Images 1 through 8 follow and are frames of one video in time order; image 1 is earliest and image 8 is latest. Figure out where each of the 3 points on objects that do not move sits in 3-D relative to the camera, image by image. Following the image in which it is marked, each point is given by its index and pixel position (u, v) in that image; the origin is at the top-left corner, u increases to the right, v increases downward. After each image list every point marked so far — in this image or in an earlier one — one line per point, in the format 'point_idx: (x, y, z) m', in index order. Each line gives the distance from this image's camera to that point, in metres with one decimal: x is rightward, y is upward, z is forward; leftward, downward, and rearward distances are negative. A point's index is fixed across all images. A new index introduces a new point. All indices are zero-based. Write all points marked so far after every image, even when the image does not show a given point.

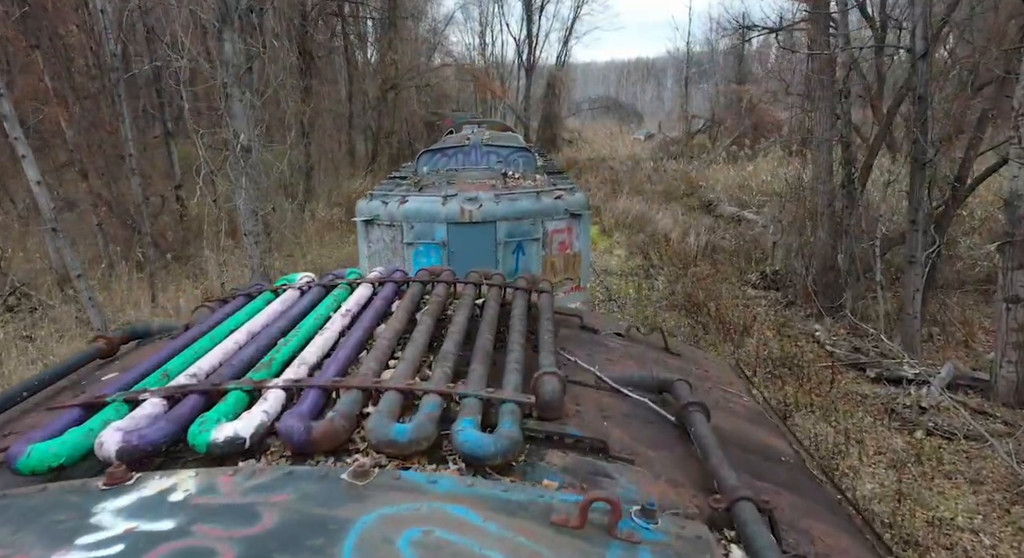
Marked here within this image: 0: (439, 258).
0: (-0.7, +0.2, +6.5) m
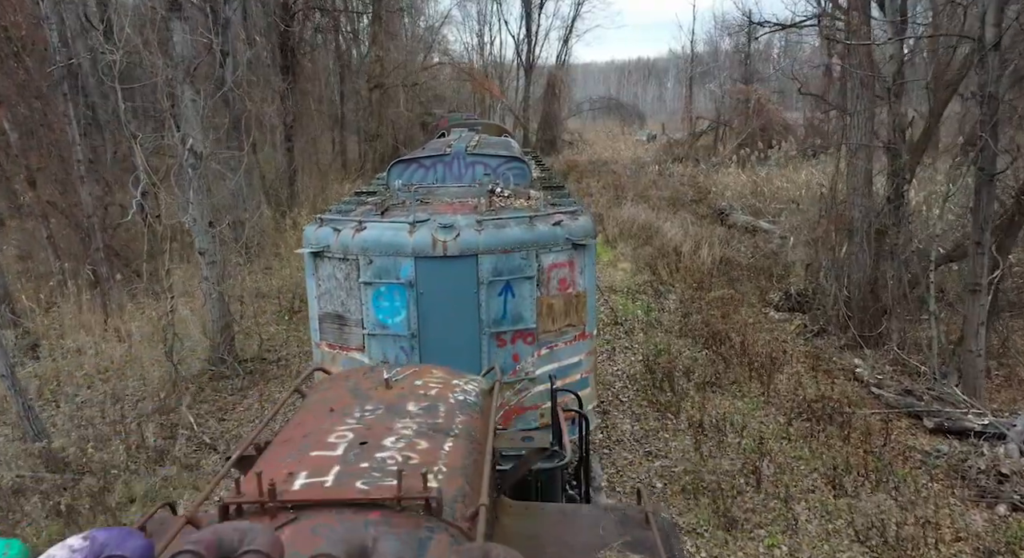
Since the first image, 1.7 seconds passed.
0: (-0.8, -0.2, +5.1) m
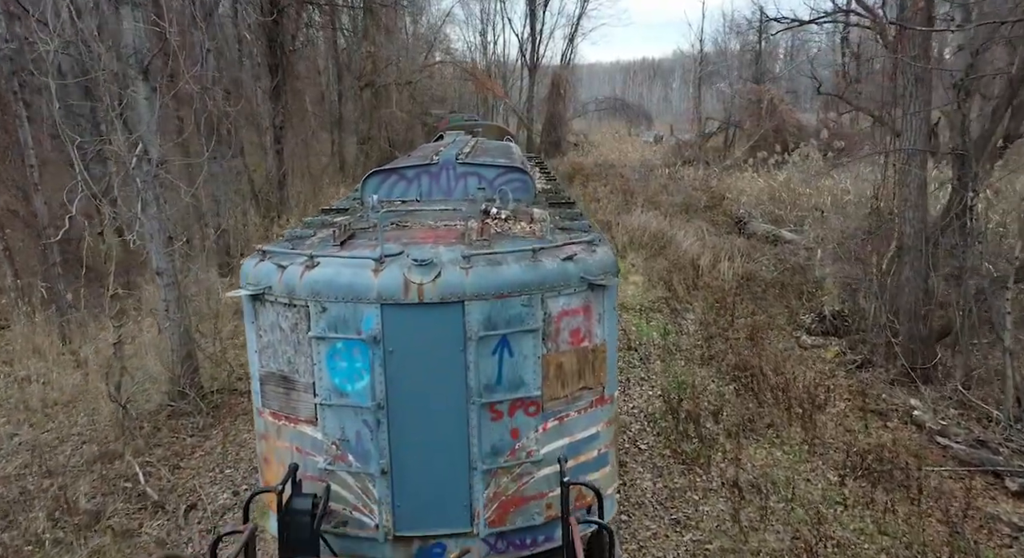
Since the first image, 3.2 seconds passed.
0: (-0.8, -0.5, +3.8) m
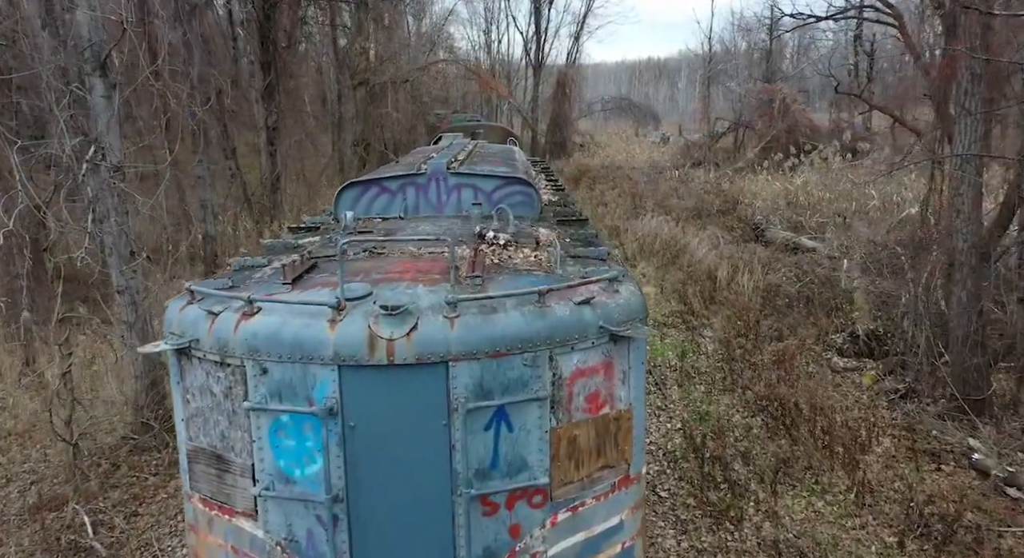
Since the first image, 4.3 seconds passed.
0: (-0.8, -0.7, +2.9) m
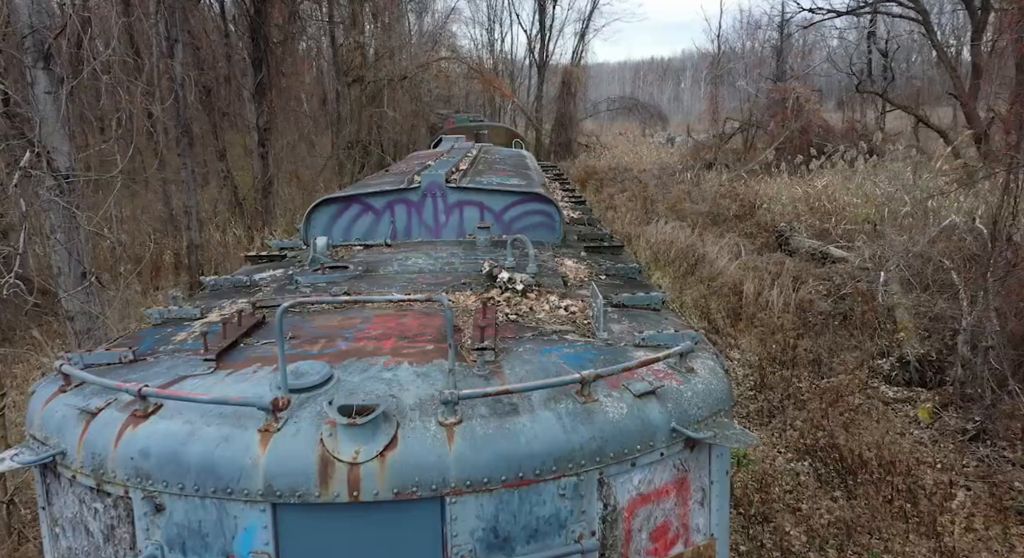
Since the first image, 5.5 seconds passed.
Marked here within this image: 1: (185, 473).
0: (-0.7, -0.9, +1.9) m
1: (-0.9, -0.5, +1.9) m
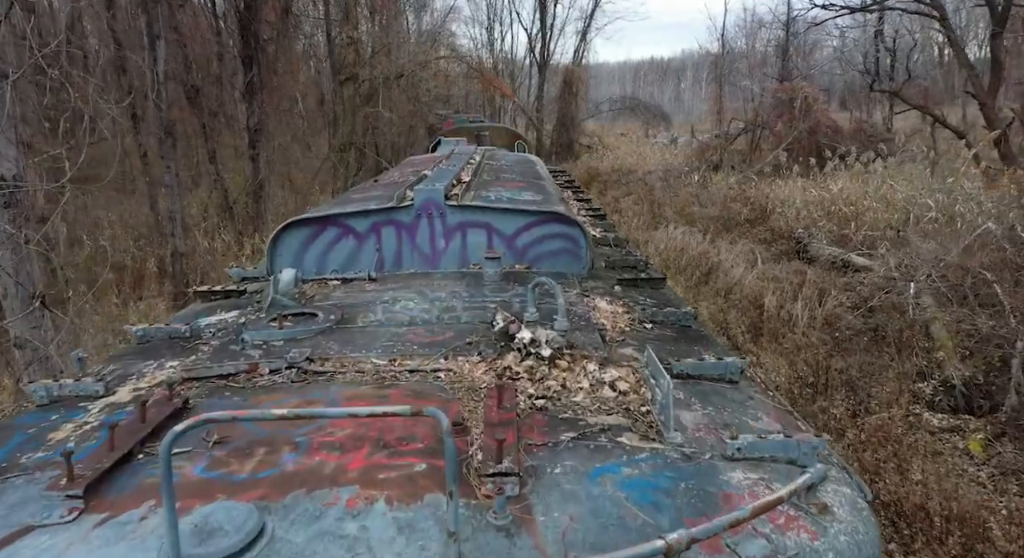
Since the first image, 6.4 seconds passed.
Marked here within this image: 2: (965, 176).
0: (-0.7, -1.1, +1.1) m
1: (-0.8, -0.7, +1.1) m
2: (+10.5, +2.4, +16.1) m
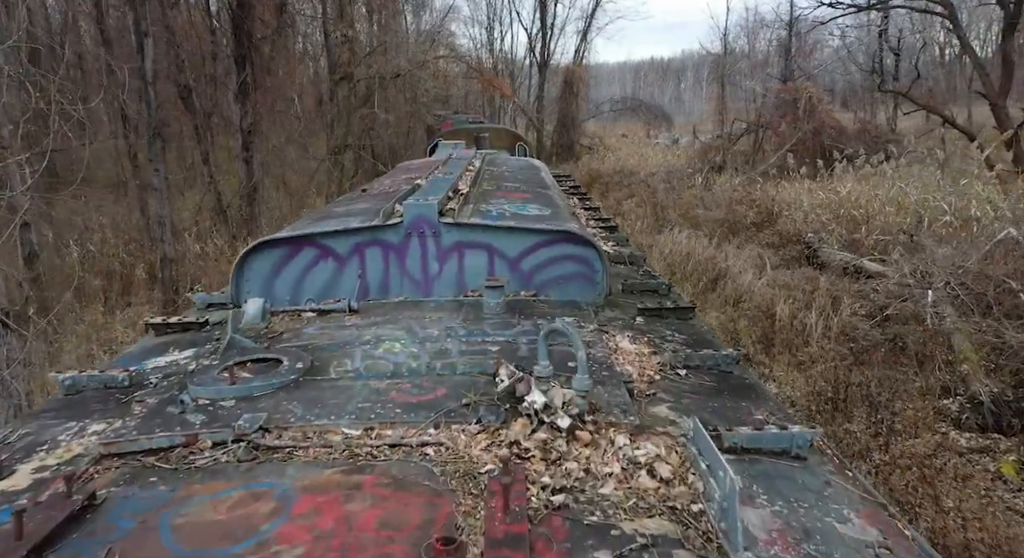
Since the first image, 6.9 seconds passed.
0: (-0.6, -1.2, +0.6) m
1: (-0.8, -0.8, +0.6) m
2: (+10.5, +2.3, +15.7) m
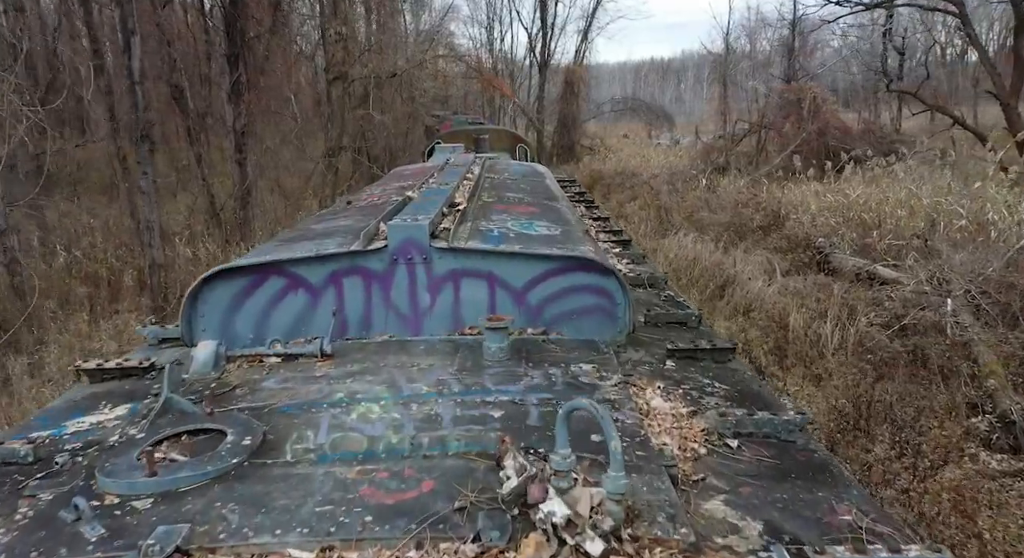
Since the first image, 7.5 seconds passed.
0: (-0.6, -1.3, +0.2) m
1: (-0.8, -1.0, +0.2) m
2: (+10.5, +2.2, +15.2) m
